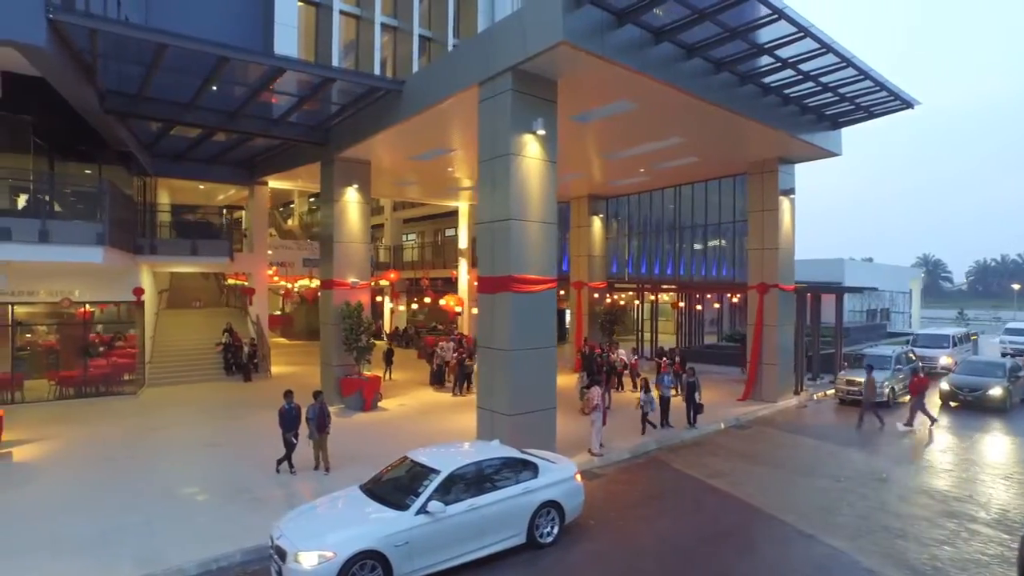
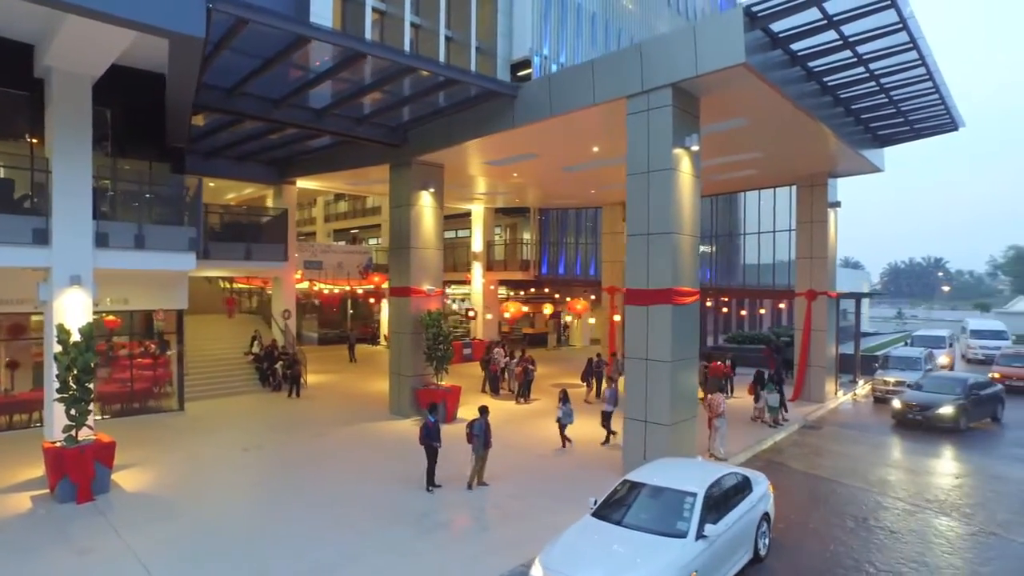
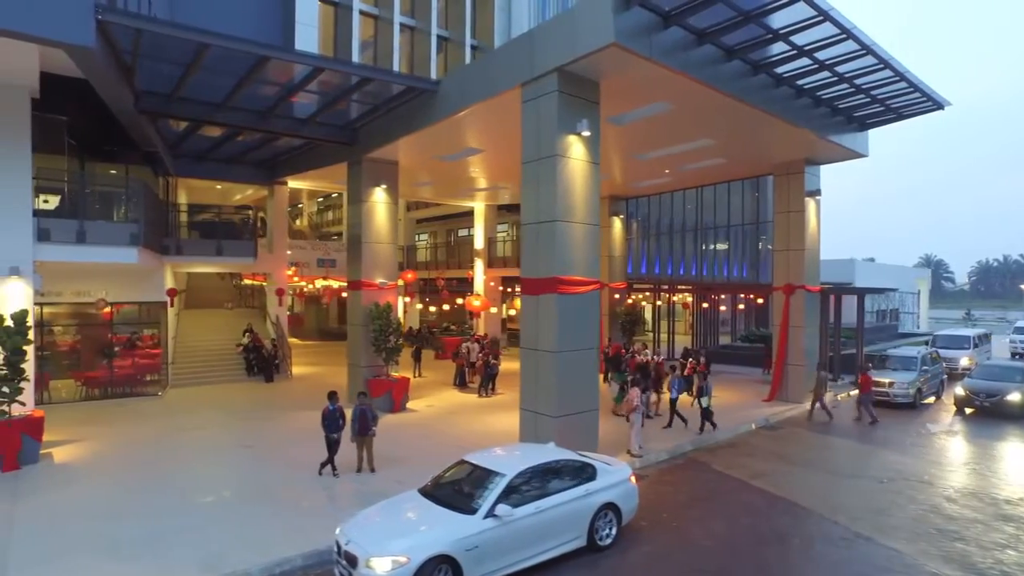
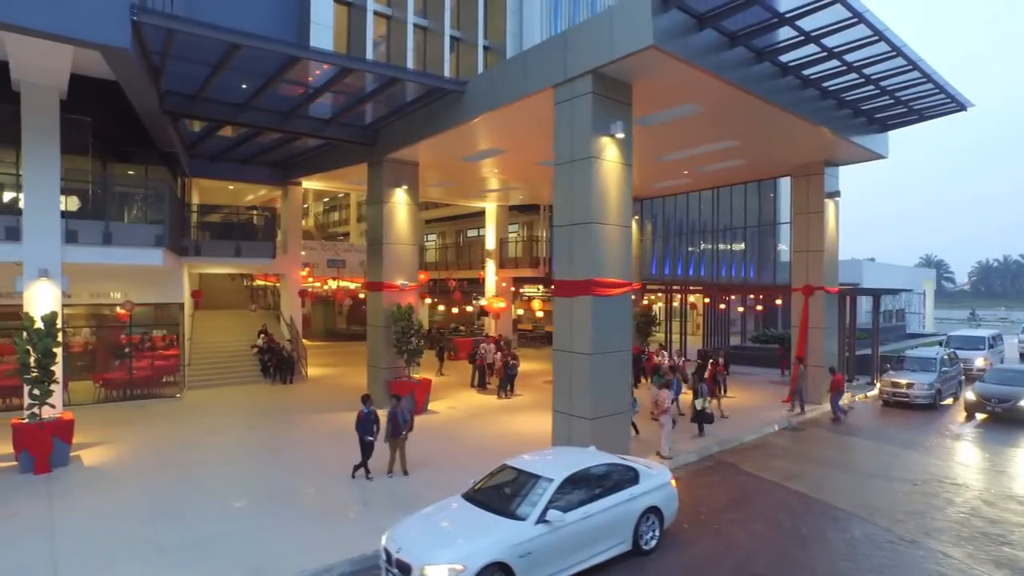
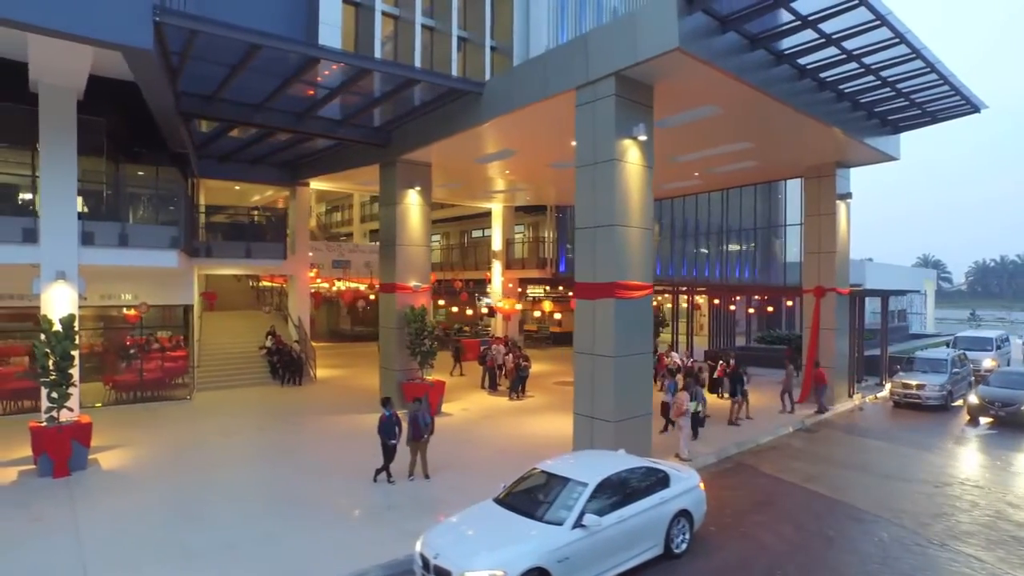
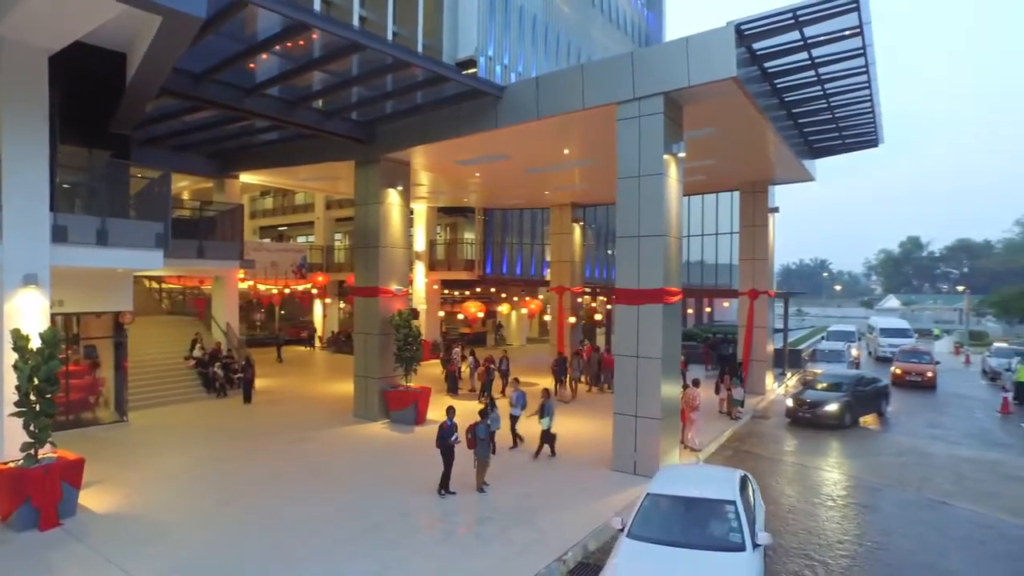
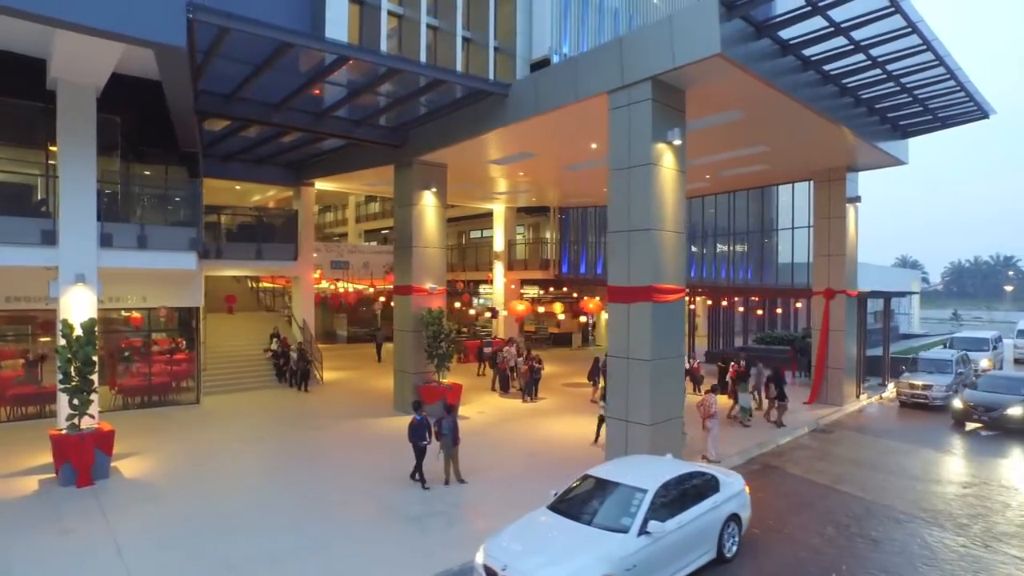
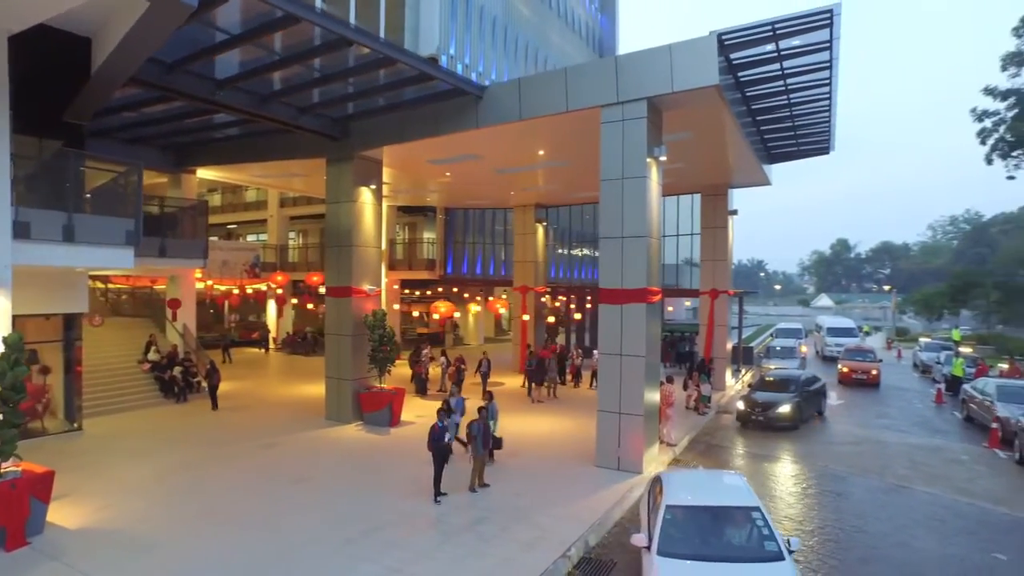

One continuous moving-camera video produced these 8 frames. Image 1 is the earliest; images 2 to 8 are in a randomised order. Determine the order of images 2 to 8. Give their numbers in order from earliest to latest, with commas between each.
3, 4, 5, 7, 2, 6, 8
